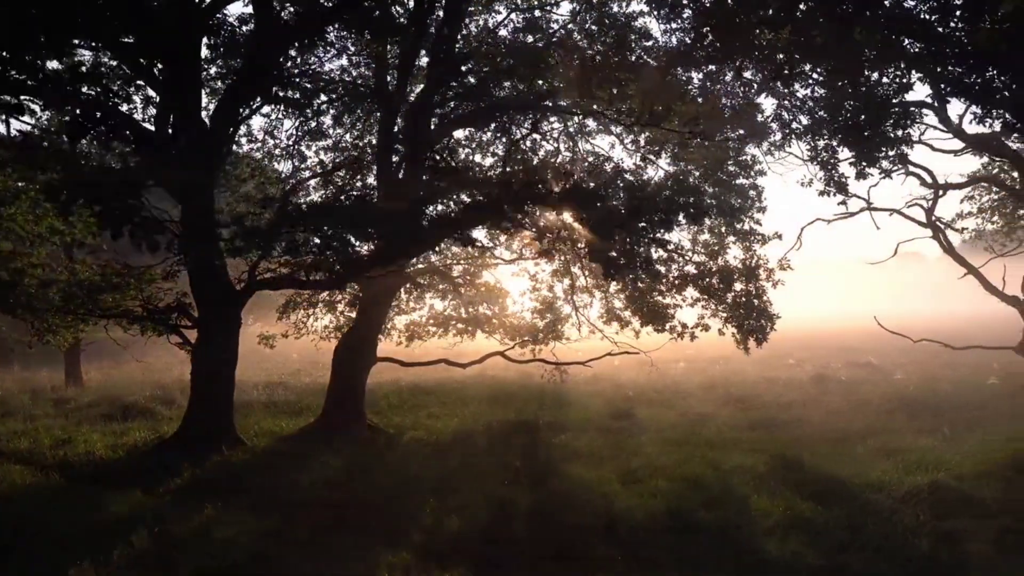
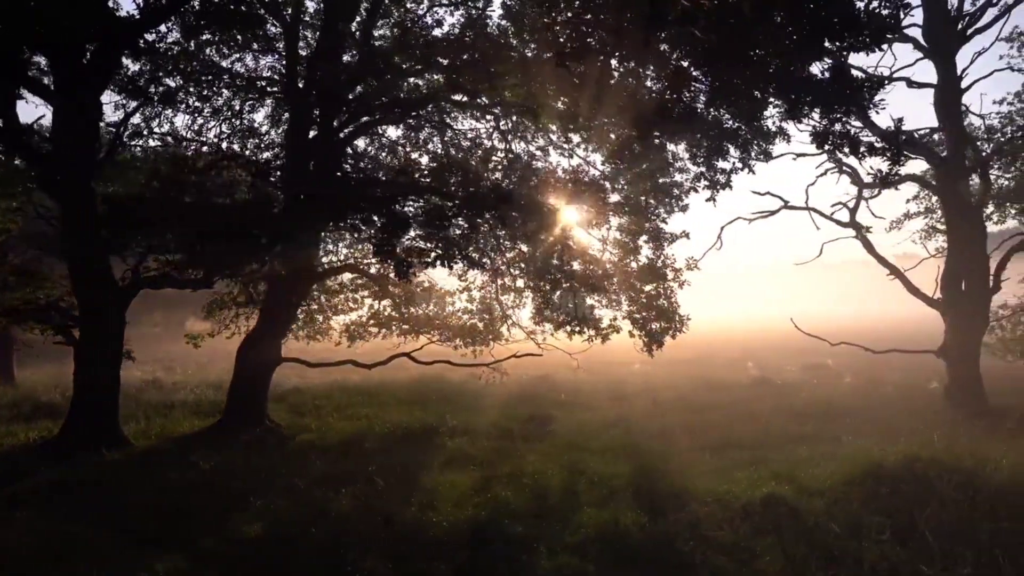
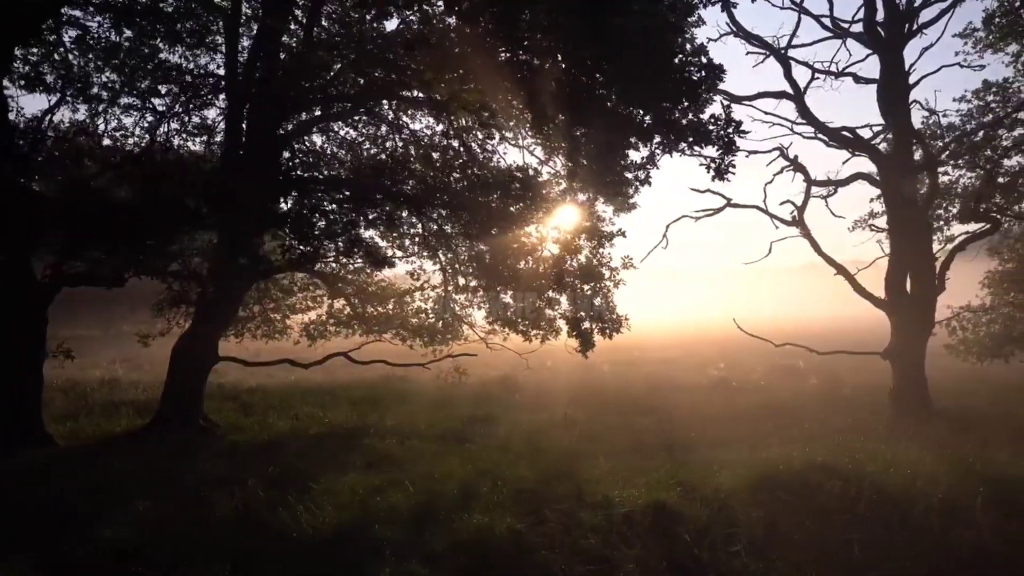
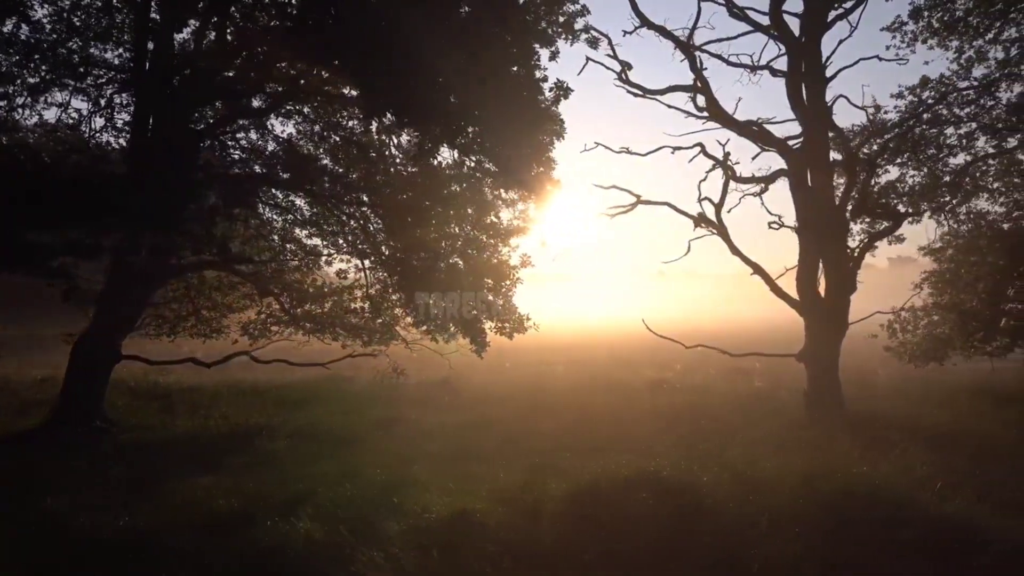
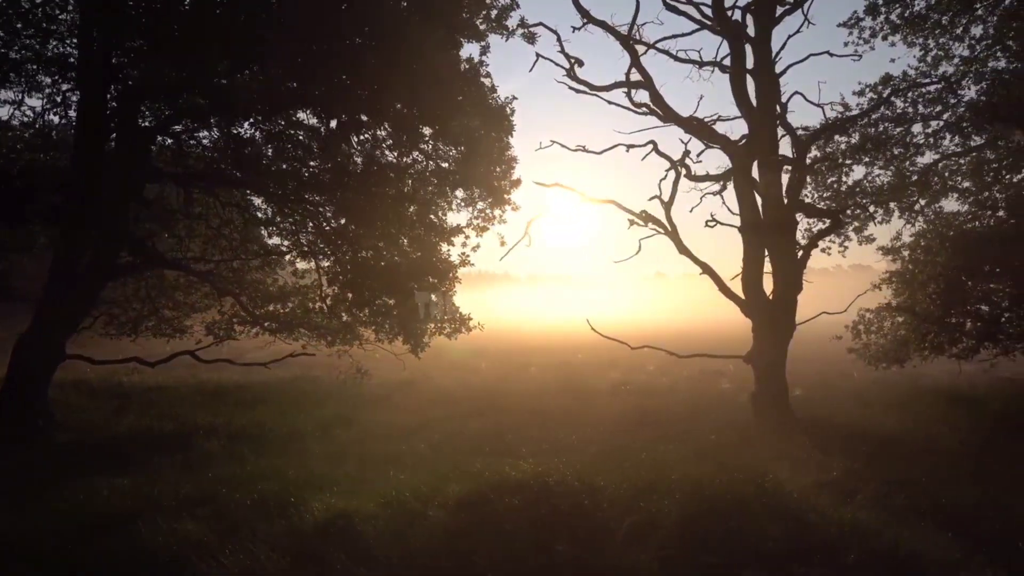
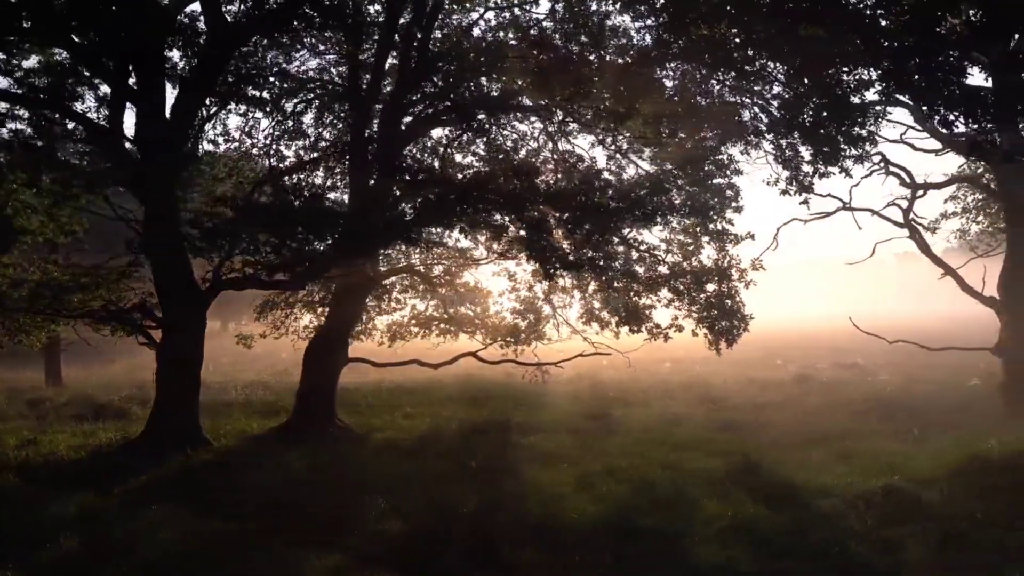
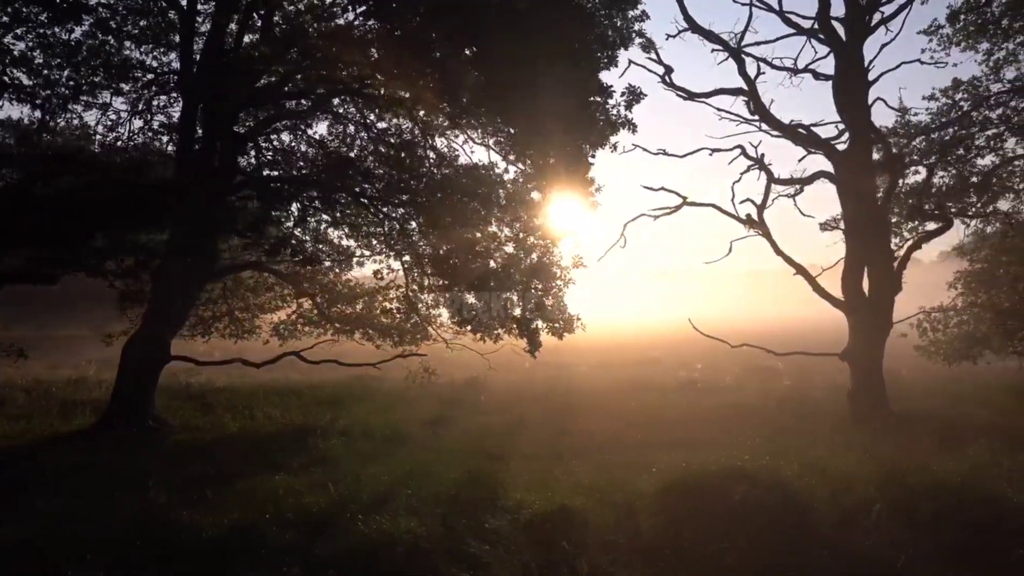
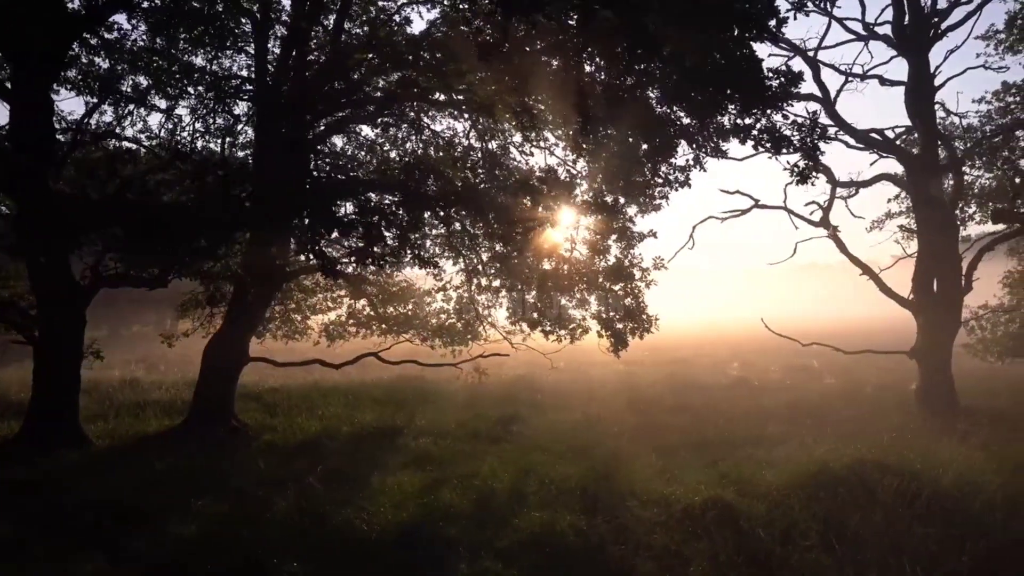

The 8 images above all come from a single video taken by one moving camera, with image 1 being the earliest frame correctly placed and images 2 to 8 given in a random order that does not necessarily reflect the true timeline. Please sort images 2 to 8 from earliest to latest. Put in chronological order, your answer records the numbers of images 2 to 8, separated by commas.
6, 2, 8, 3, 7, 4, 5
